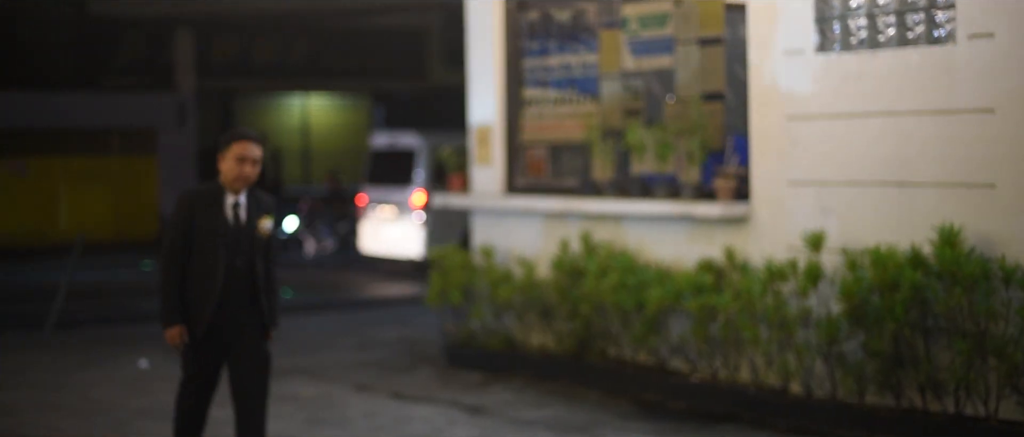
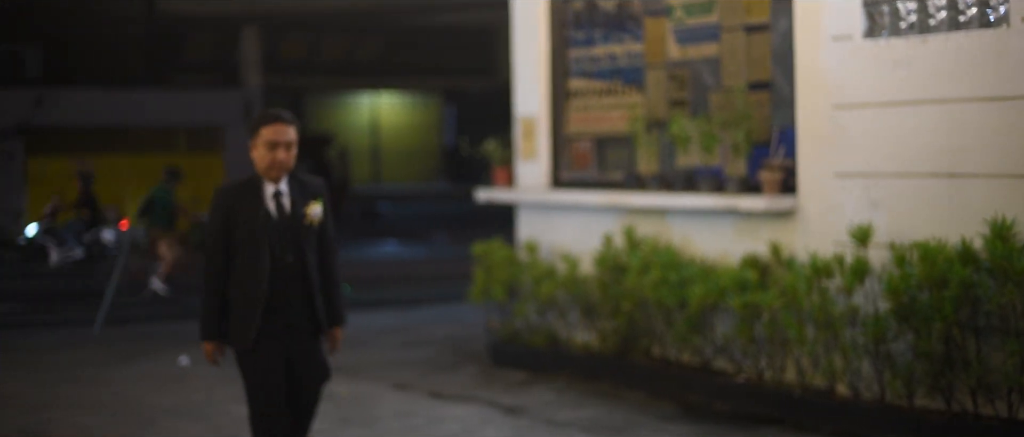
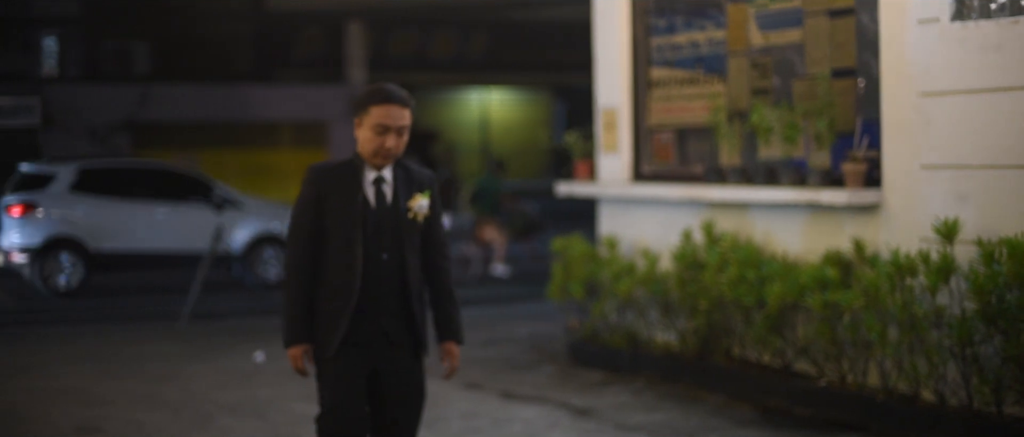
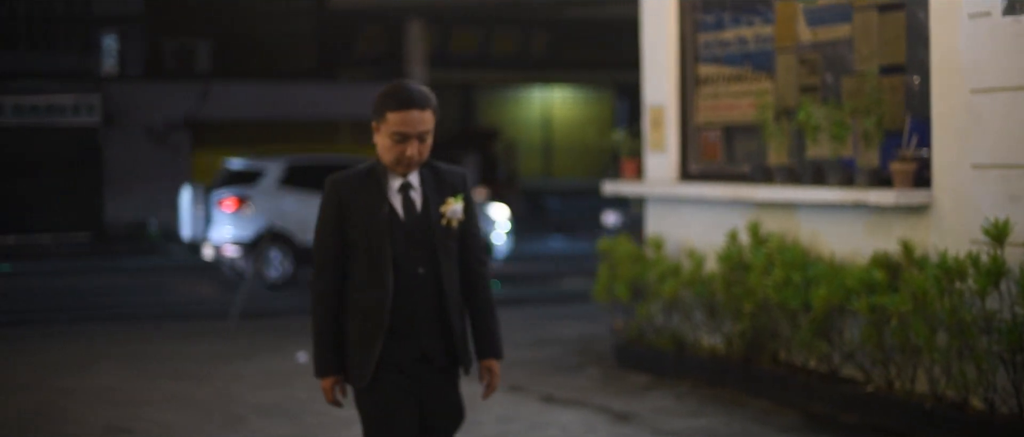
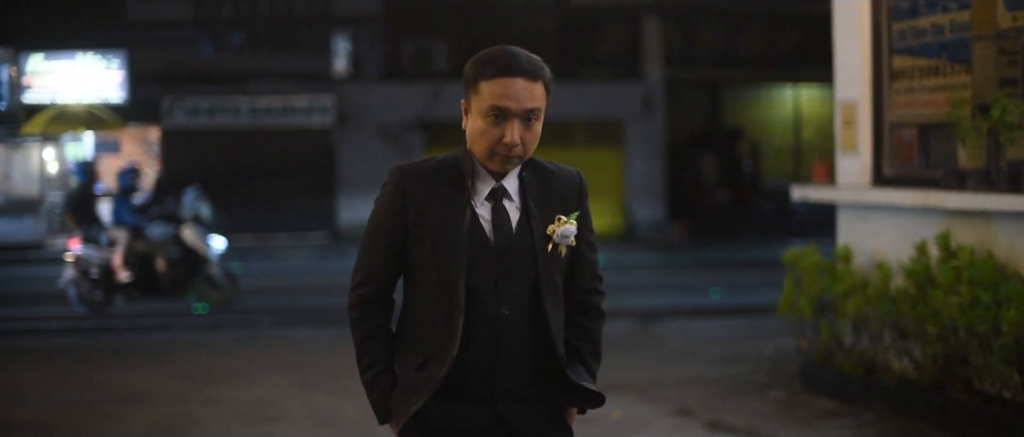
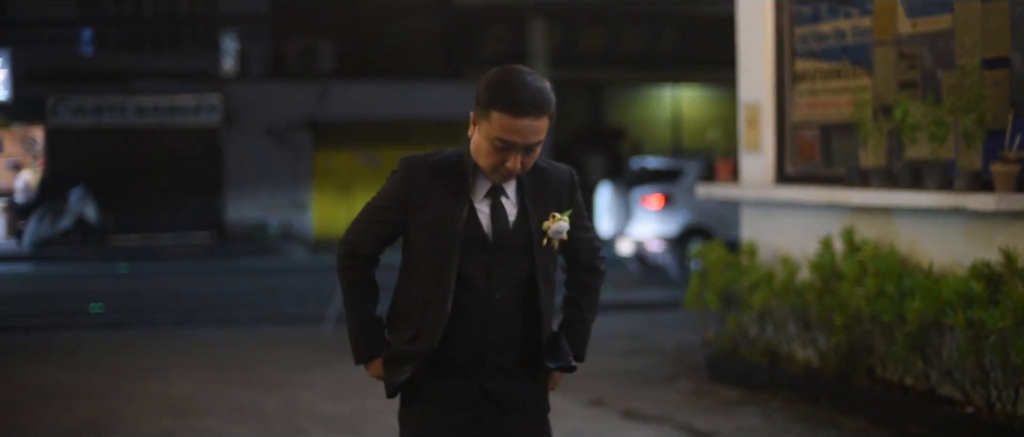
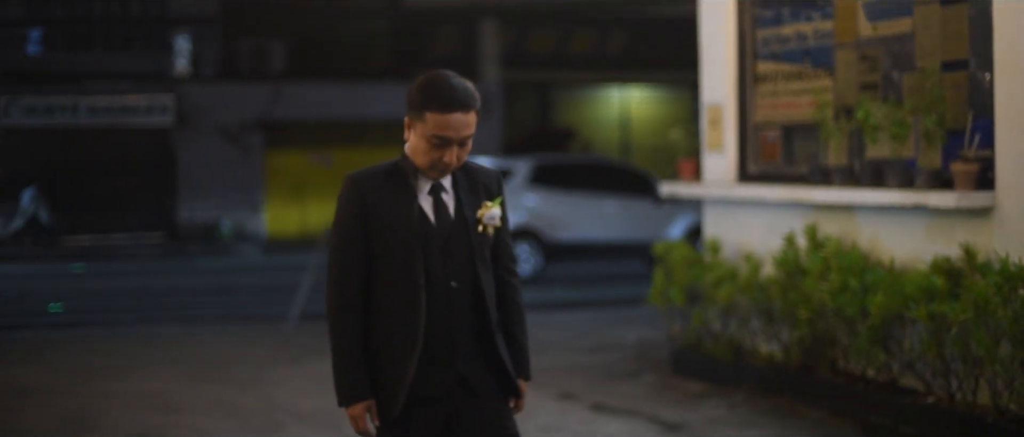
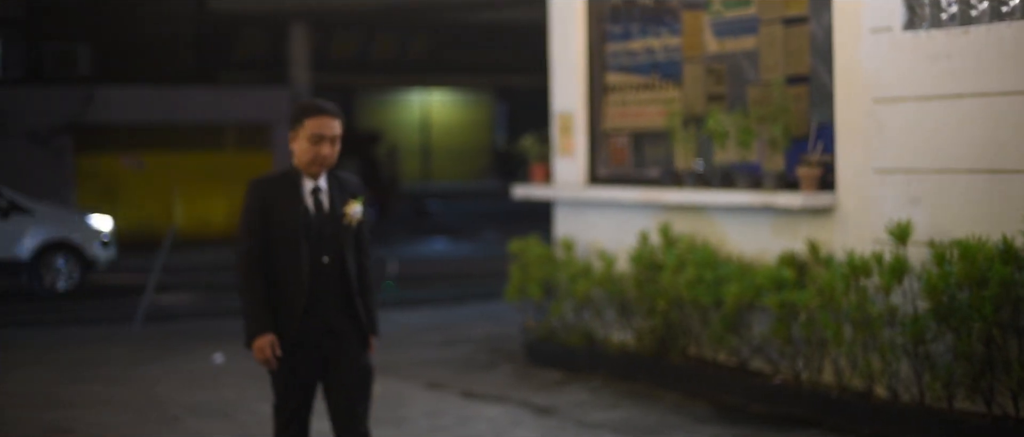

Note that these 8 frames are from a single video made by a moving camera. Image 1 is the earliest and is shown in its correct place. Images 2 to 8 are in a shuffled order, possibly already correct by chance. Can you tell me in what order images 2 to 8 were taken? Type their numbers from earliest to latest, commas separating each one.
2, 8, 3, 4, 7, 6, 5
